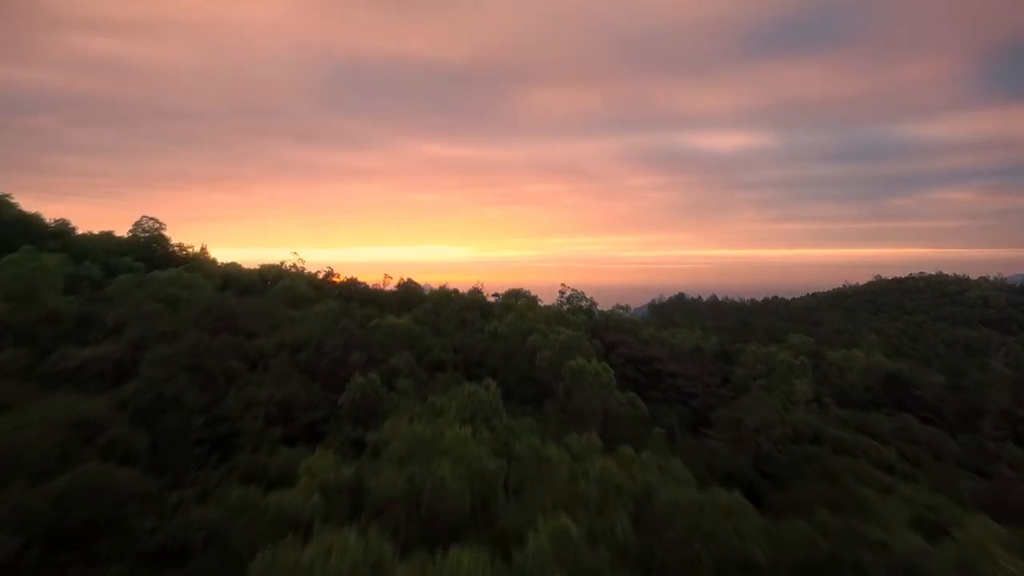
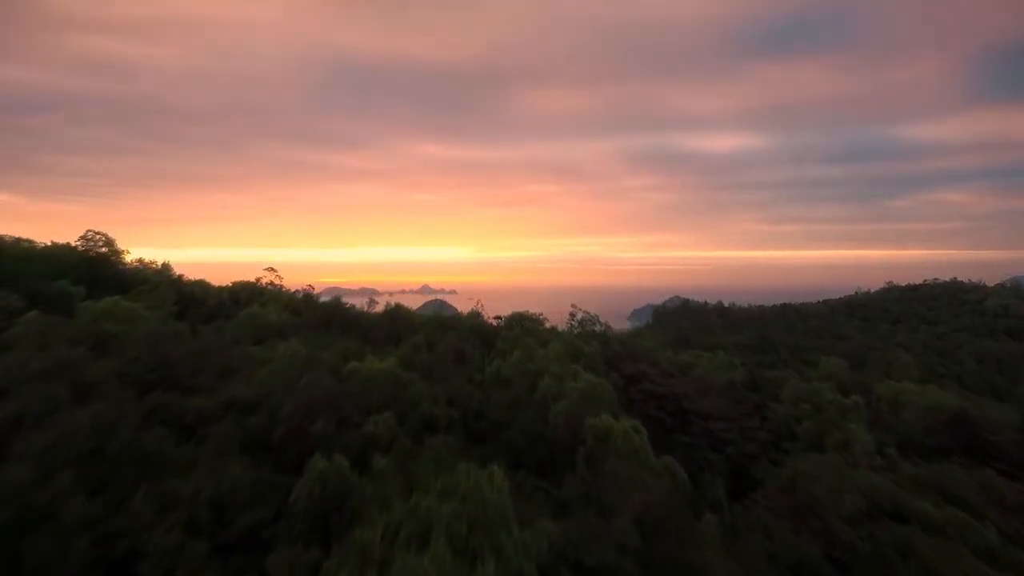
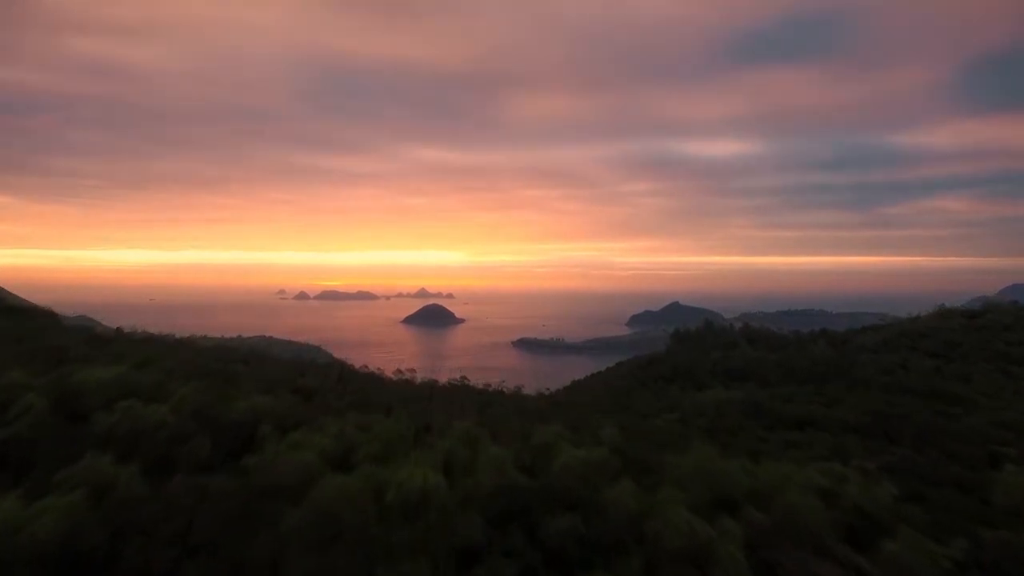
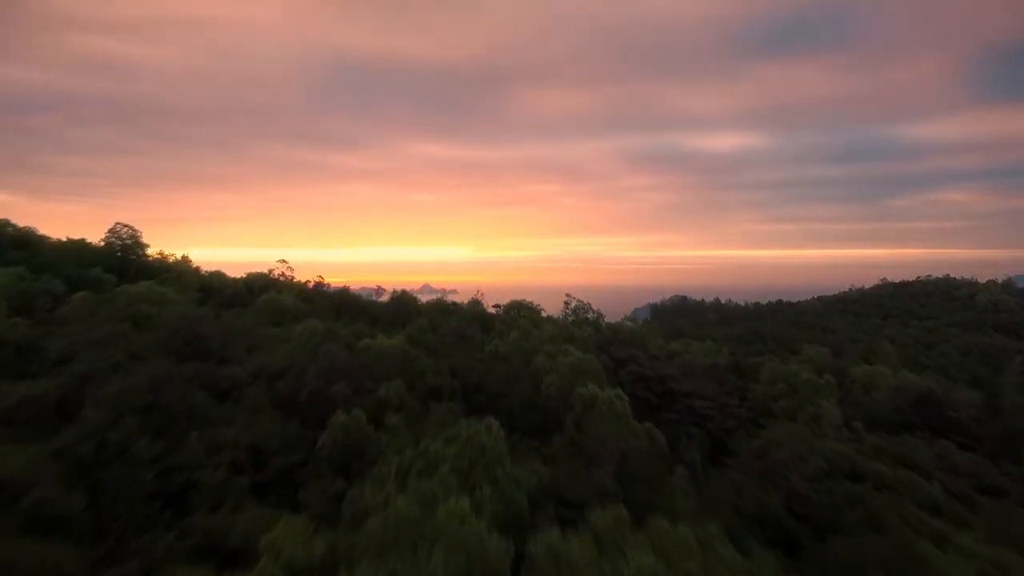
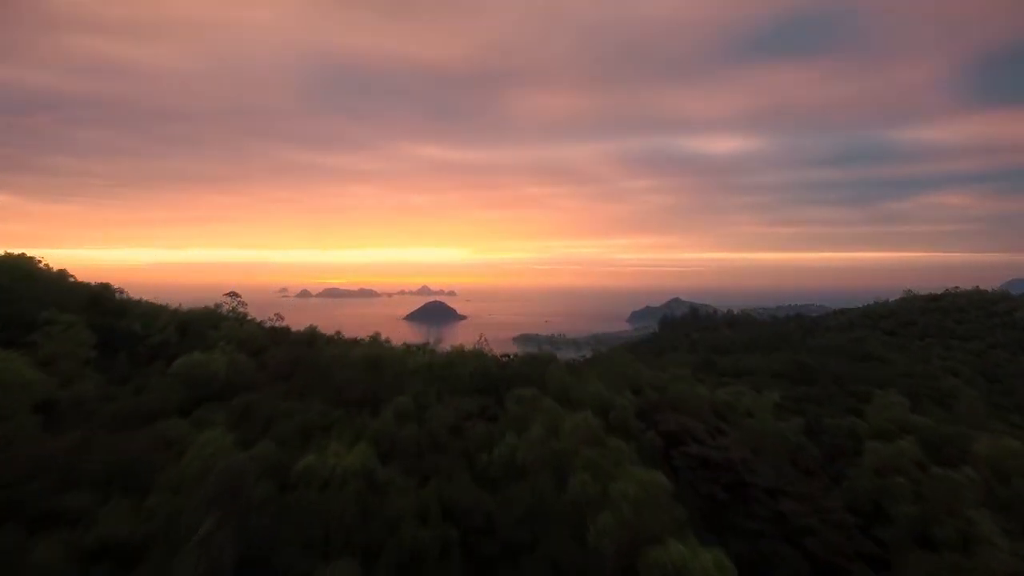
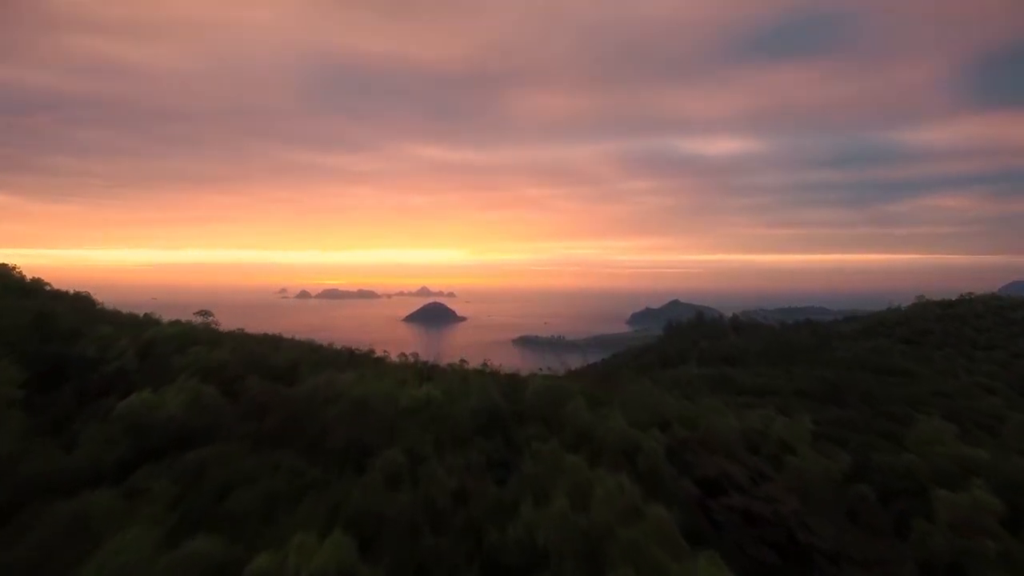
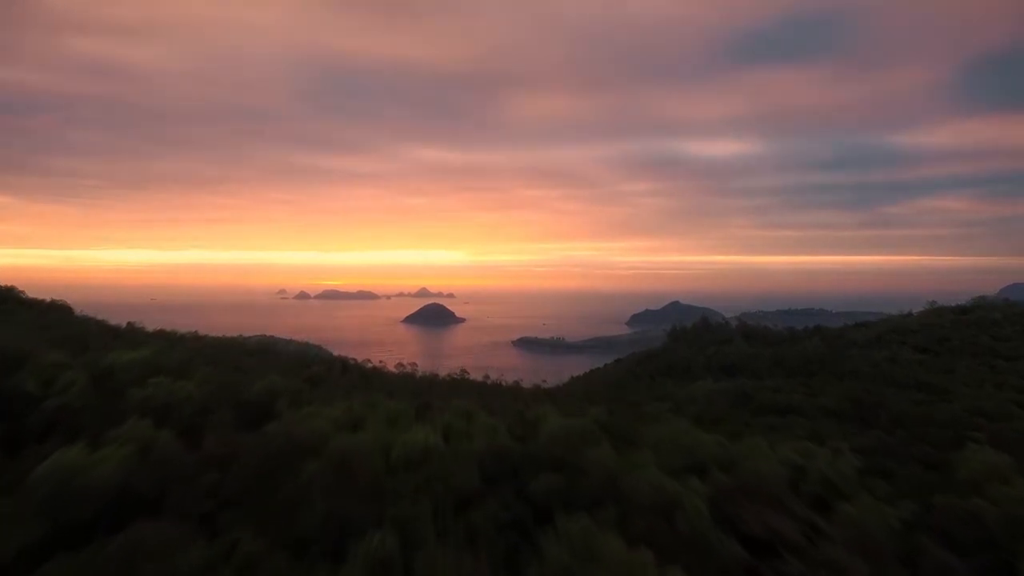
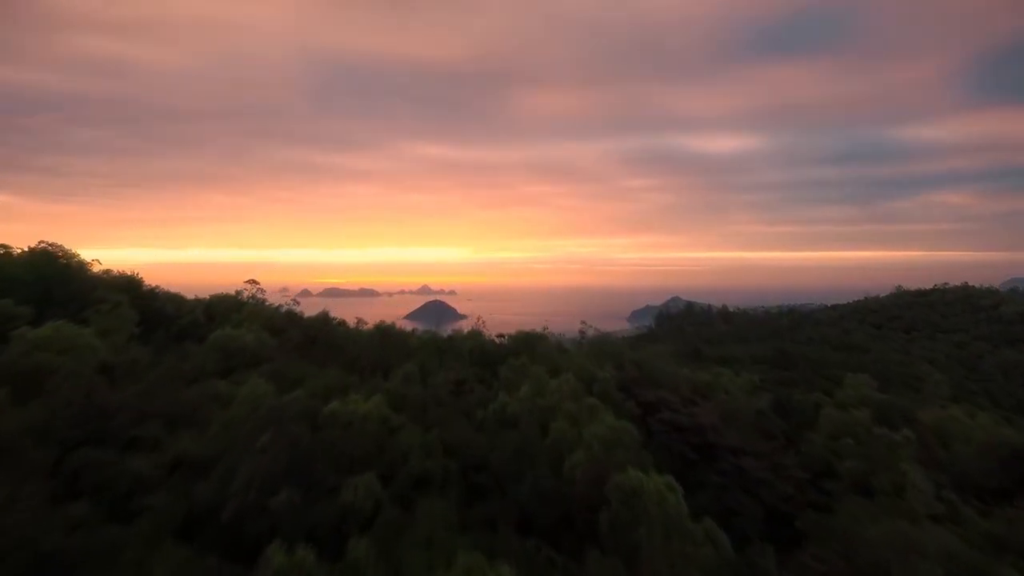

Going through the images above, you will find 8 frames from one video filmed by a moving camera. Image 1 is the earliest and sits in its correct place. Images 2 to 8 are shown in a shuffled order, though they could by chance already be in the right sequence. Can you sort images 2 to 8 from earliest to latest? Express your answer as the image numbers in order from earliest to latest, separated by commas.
4, 2, 8, 5, 6, 7, 3
